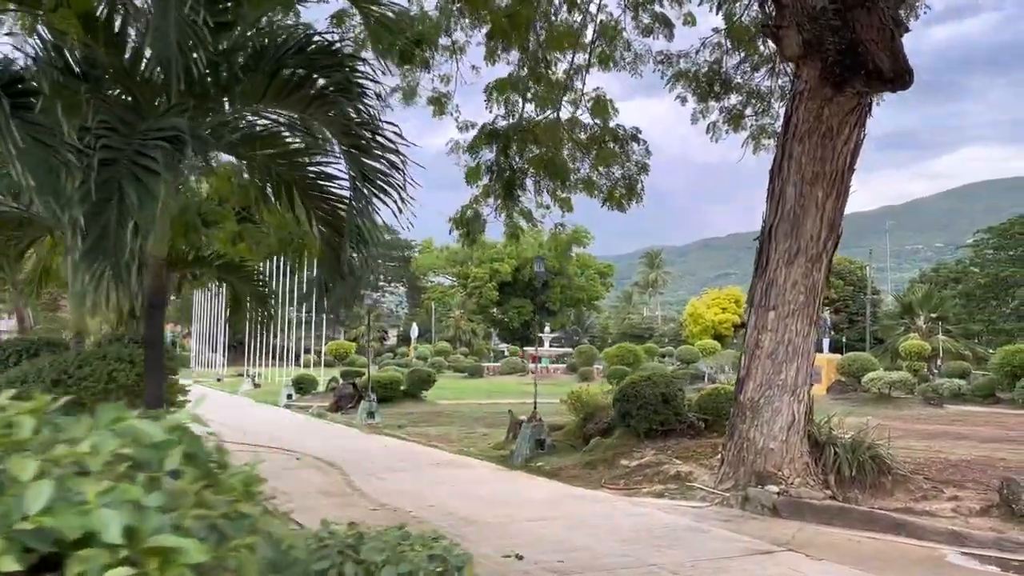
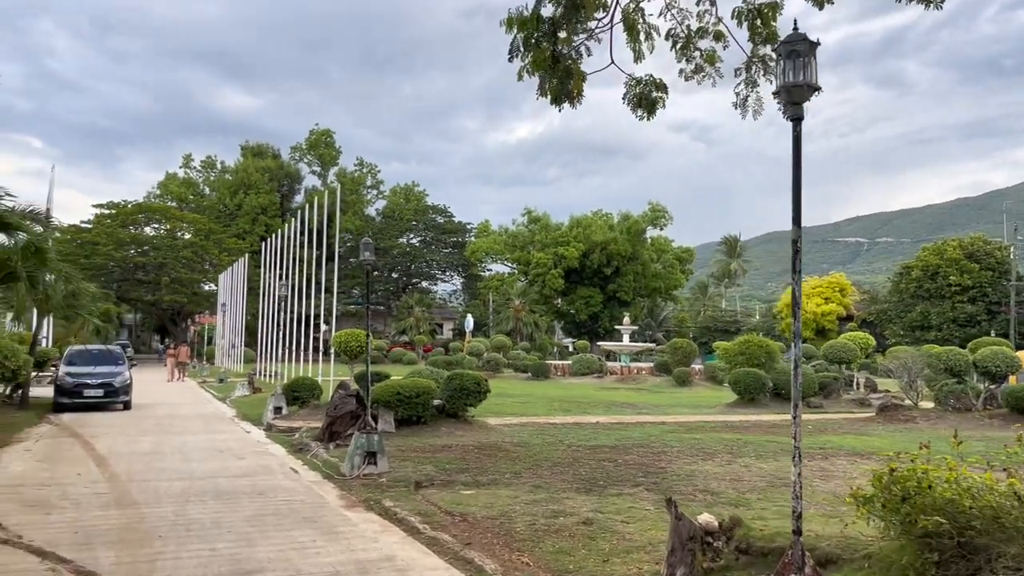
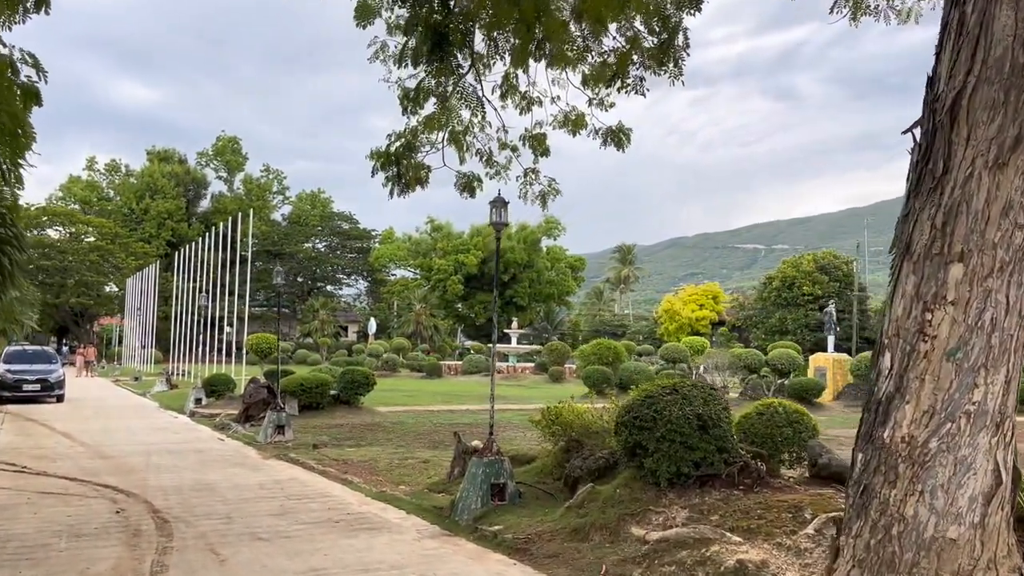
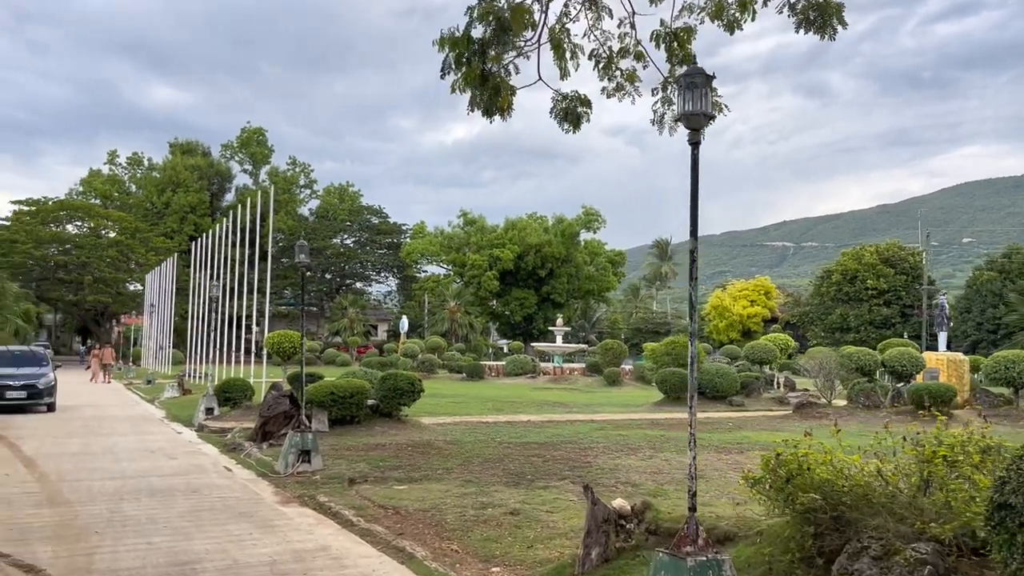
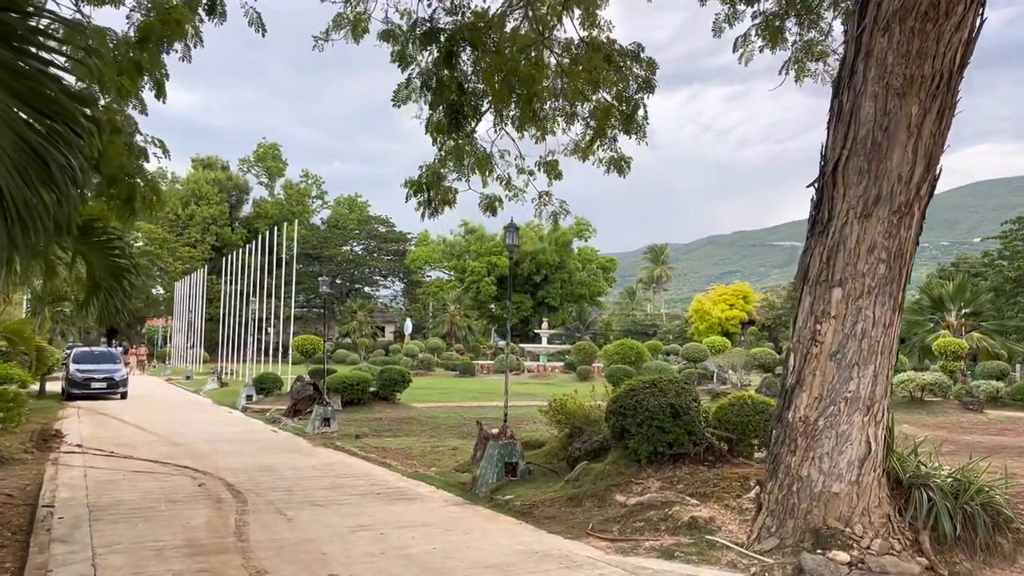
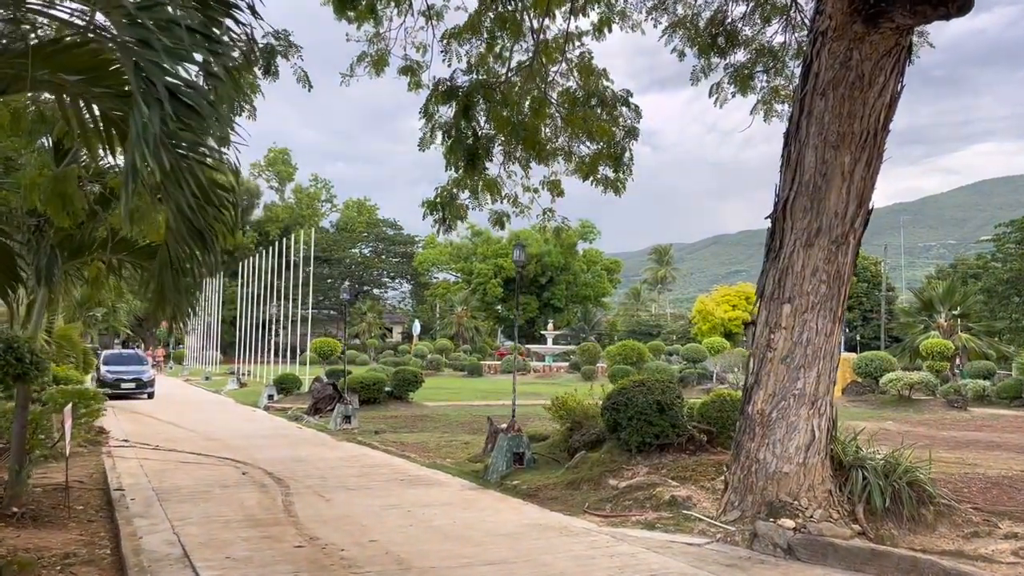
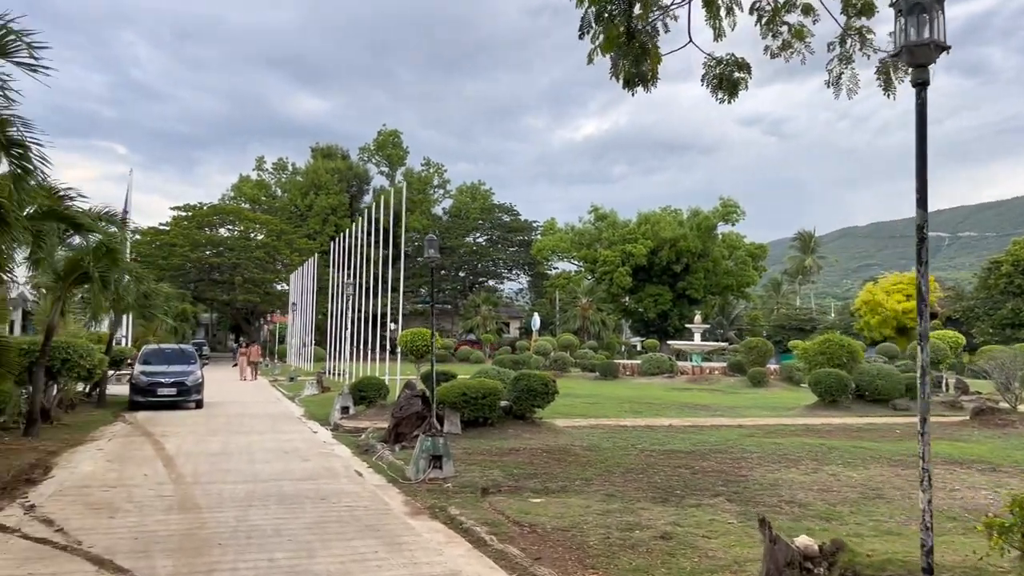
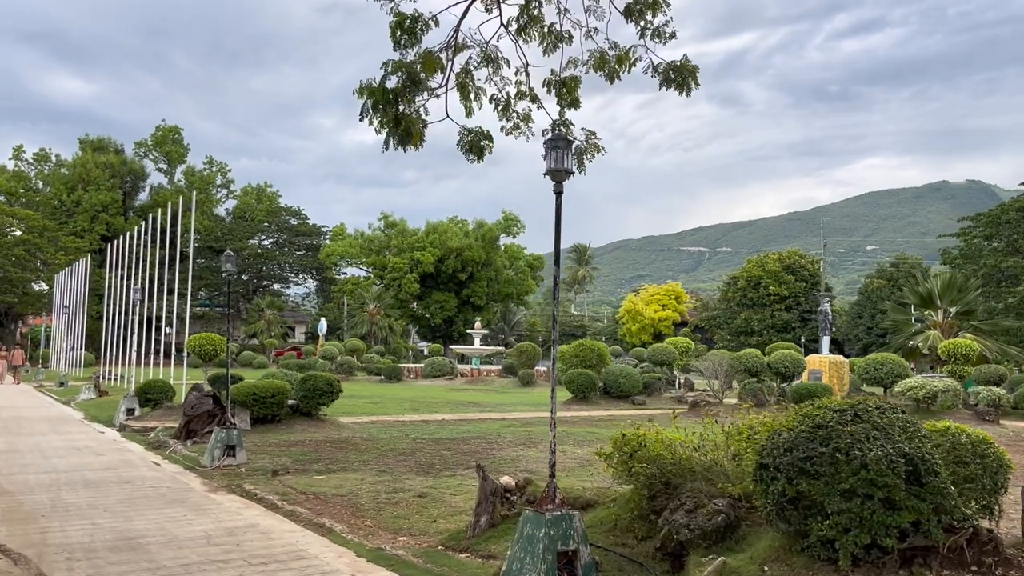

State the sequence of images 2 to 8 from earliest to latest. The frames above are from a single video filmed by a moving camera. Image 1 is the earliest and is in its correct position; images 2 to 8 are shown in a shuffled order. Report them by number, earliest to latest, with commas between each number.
6, 5, 3, 8, 4, 2, 7
